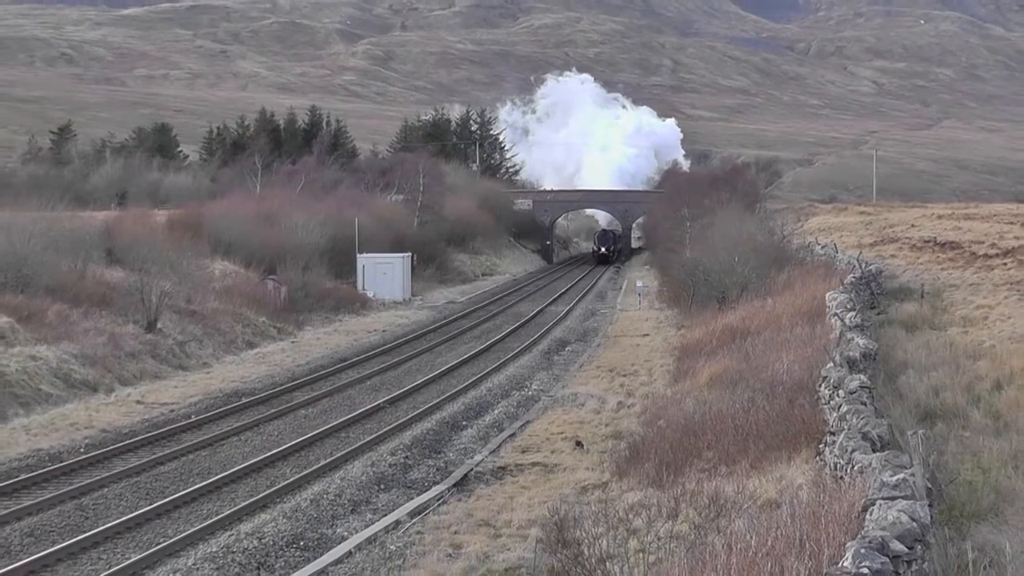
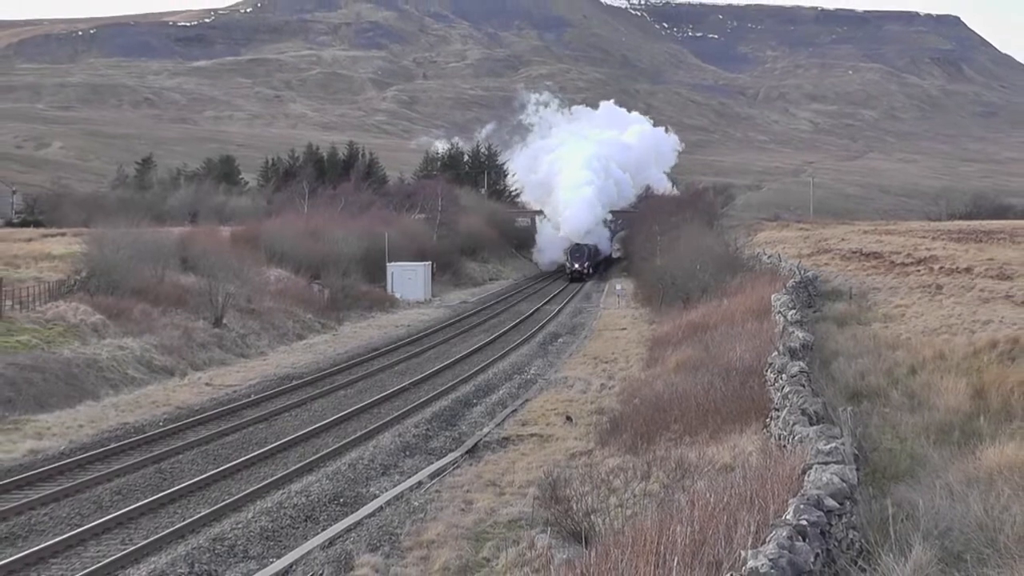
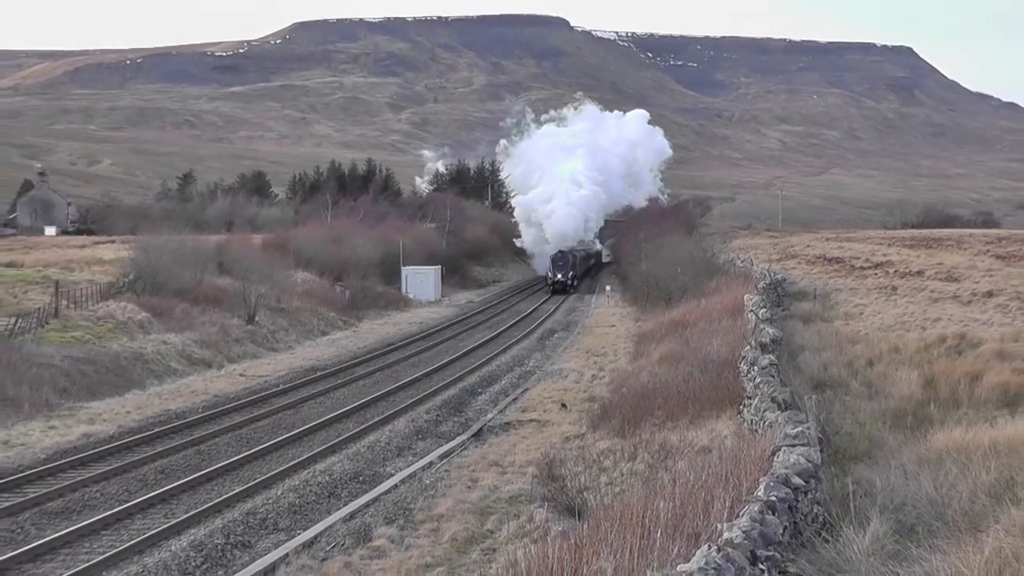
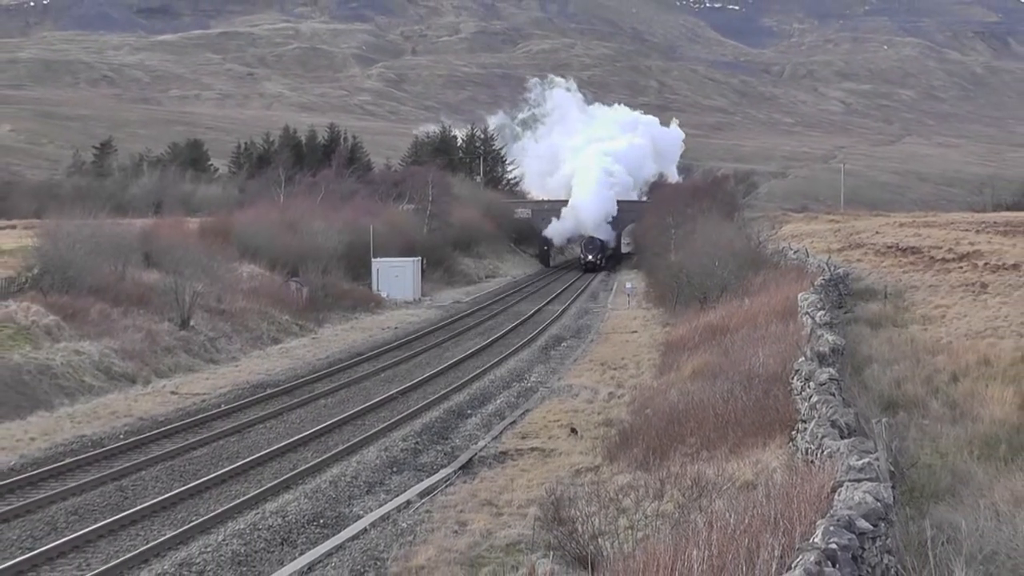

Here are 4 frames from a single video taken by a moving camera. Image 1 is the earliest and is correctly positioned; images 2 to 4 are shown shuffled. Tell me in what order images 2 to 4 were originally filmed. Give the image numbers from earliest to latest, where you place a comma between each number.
4, 2, 3
